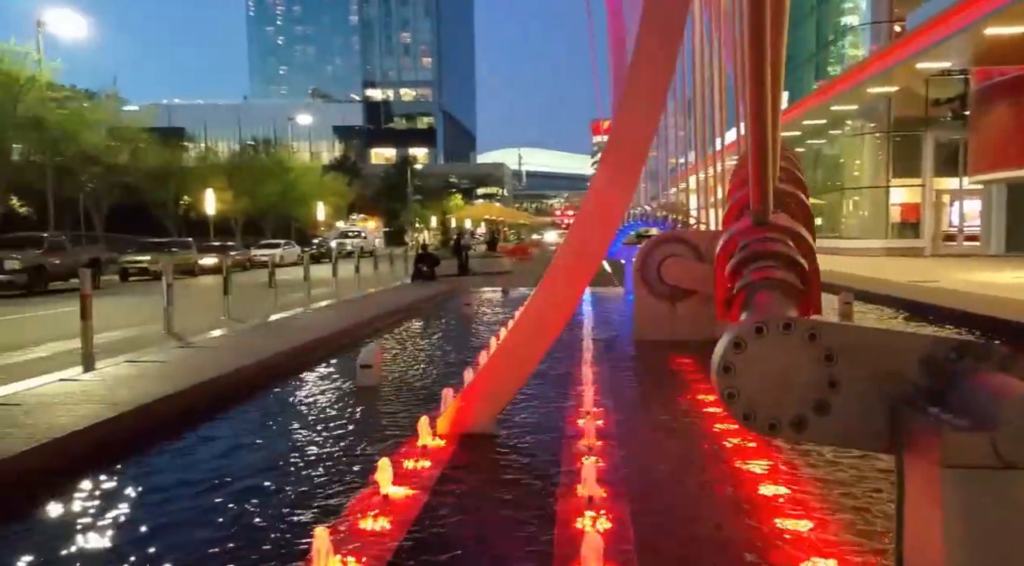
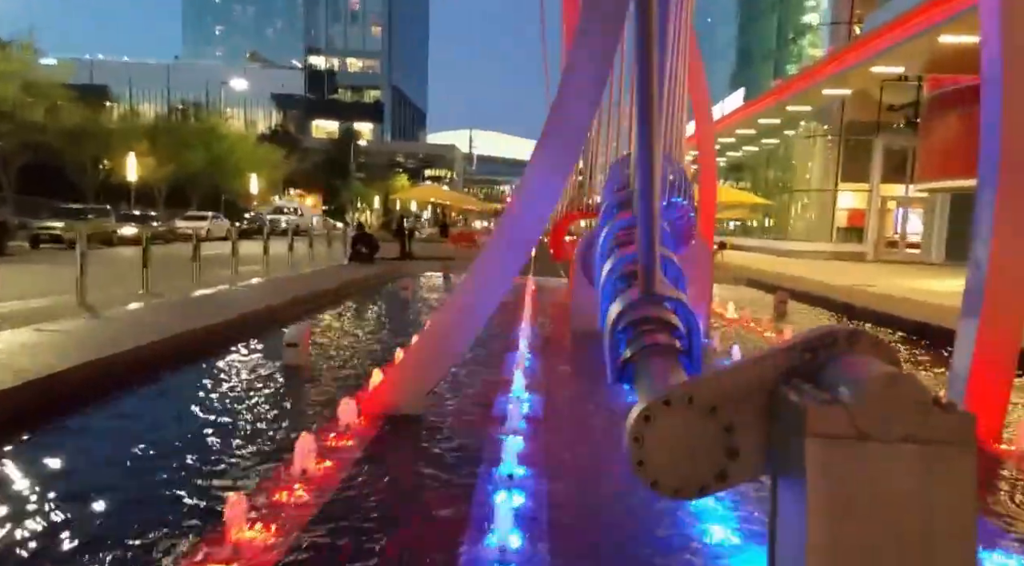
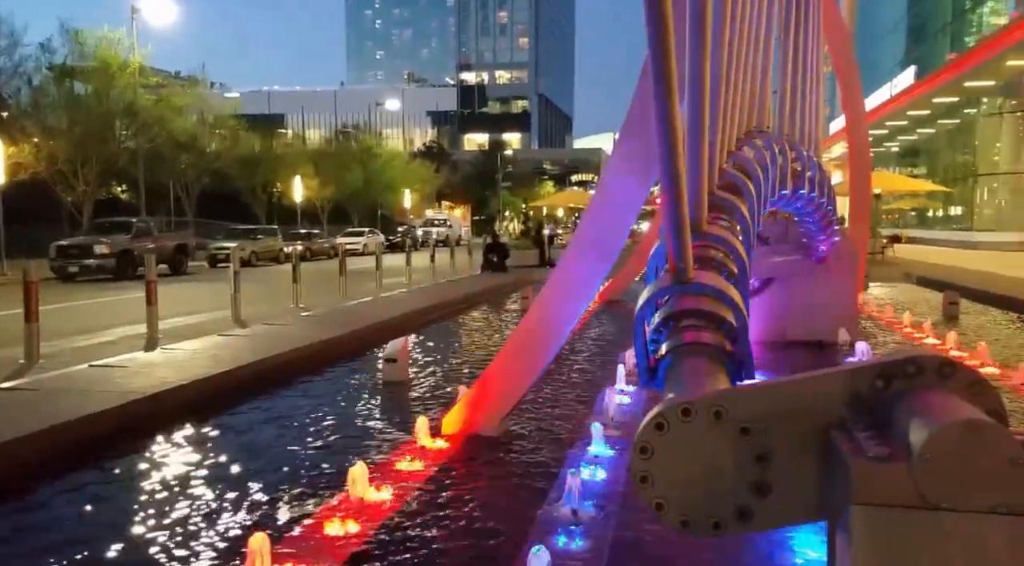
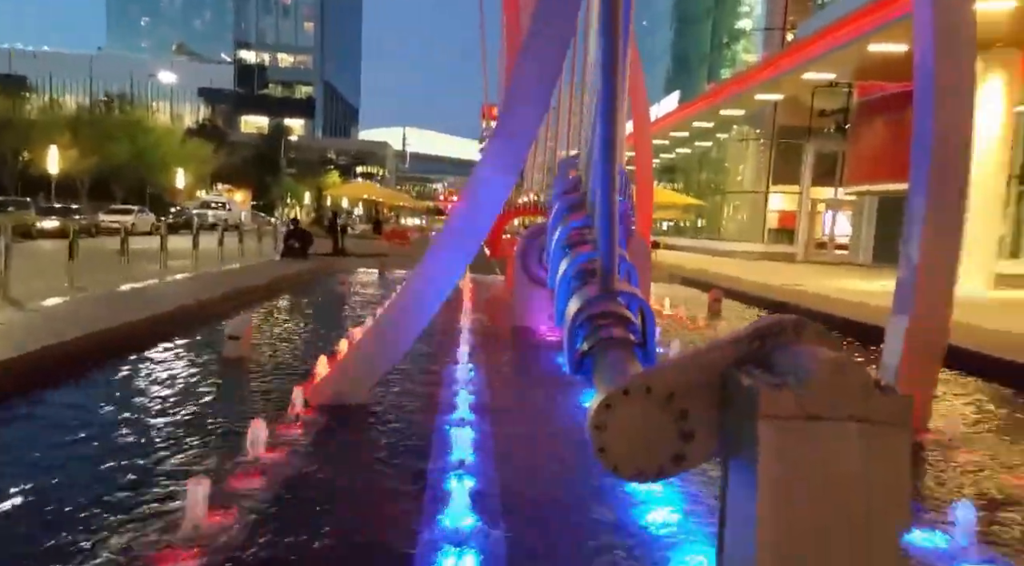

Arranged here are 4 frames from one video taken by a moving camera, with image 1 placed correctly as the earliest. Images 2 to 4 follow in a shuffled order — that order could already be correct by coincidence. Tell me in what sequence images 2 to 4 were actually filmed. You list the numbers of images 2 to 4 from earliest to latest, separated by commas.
3, 2, 4
